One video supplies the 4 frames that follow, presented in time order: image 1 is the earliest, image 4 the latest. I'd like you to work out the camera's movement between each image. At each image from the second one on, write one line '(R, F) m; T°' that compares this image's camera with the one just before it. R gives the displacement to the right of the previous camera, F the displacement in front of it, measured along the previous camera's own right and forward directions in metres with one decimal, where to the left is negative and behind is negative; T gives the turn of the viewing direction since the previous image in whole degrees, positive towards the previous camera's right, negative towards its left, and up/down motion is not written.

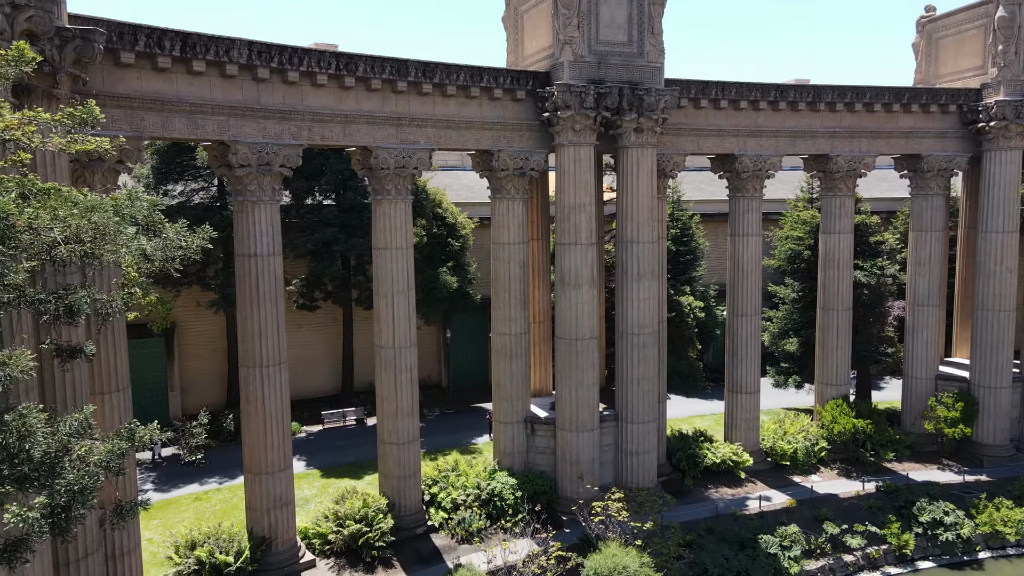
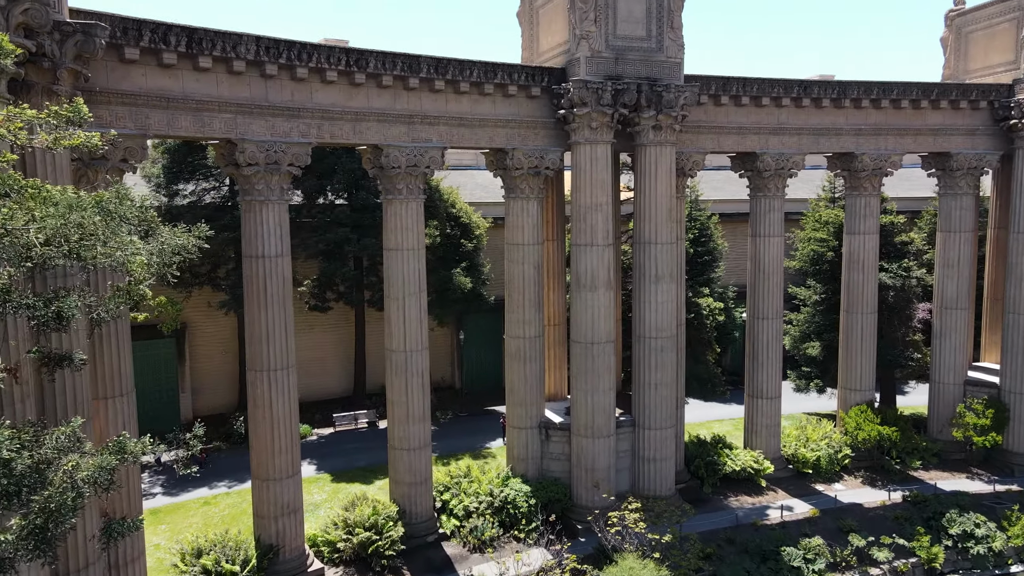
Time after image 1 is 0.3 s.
(0.0, +0.6) m; -1°
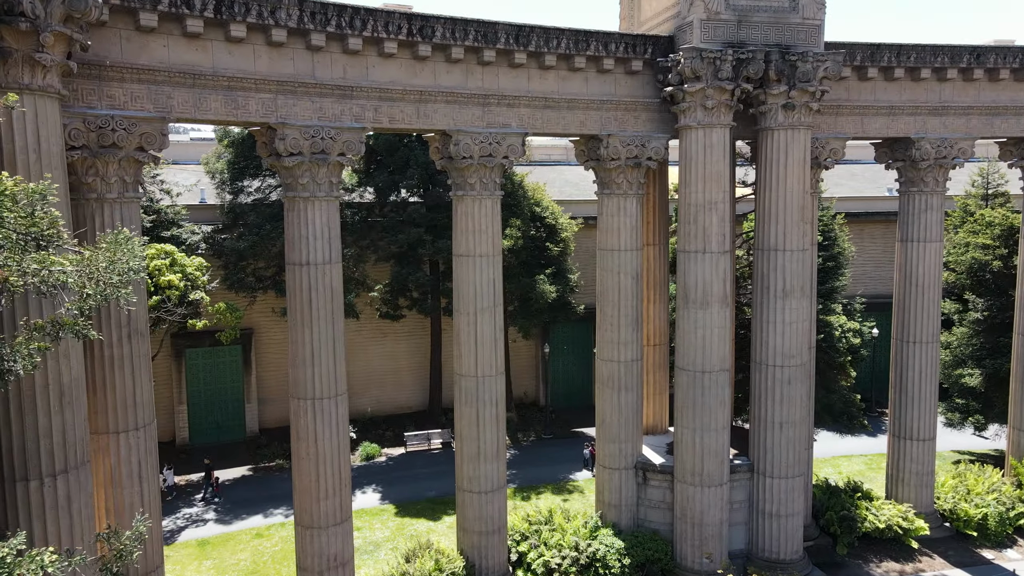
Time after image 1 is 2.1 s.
(-0.1, +3.4) m; -7°
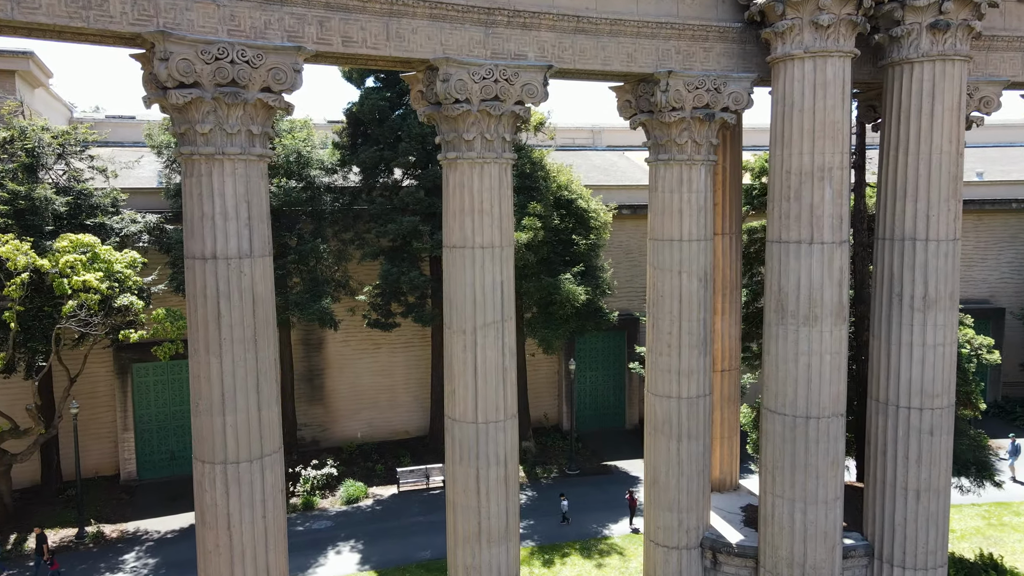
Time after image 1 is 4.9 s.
(0.0, +5.3) m; -1°
